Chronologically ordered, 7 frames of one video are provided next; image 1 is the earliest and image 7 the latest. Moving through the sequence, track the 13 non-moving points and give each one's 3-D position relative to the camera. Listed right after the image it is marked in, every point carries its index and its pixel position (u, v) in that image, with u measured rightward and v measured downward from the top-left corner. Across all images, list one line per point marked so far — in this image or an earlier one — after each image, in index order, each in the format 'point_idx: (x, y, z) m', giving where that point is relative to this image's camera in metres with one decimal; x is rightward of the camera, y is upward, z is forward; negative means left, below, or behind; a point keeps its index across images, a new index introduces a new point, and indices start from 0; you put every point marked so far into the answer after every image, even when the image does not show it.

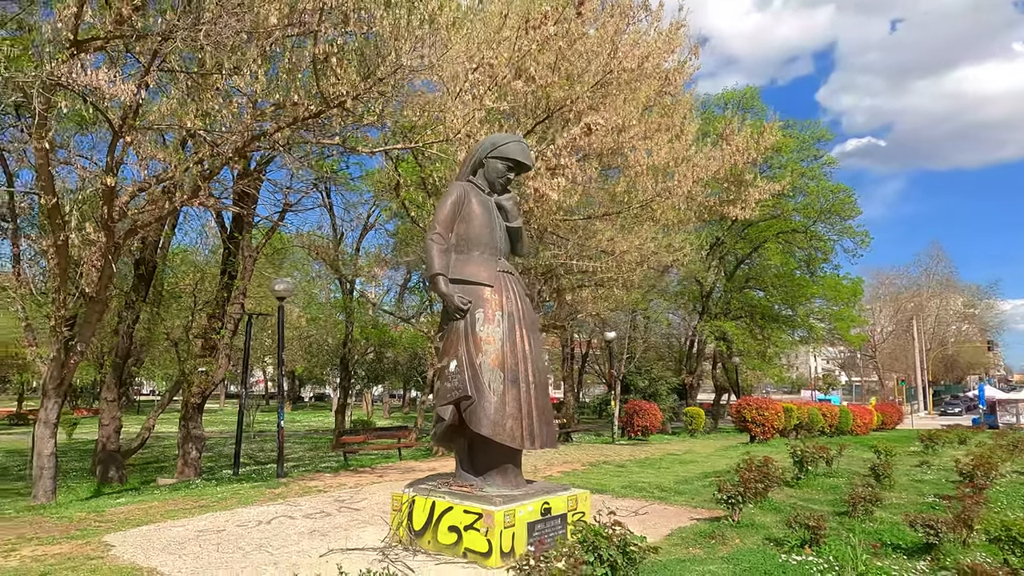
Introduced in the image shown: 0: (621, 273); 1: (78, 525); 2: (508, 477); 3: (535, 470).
0: (+2.6, +0.4, +16.0) m
1: (-5.9, -3.2, +8.9) m
2: (0.0, -2.1, +7.4) m
3: (+0.5, -3.8, +14.0) m
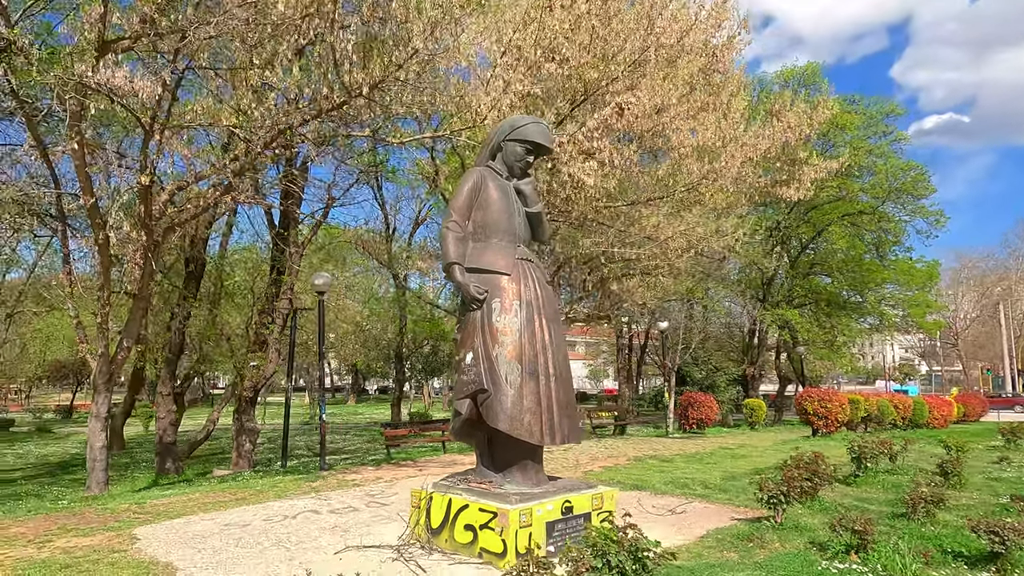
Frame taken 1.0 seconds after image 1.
0: (+3.6, +0.6, +15.4) m
1: (-5.5, -3.2, +9.1) m
2: (+0.2, -2.0, +7.1) m
3: (+1.4, -3.6, +13.6) m
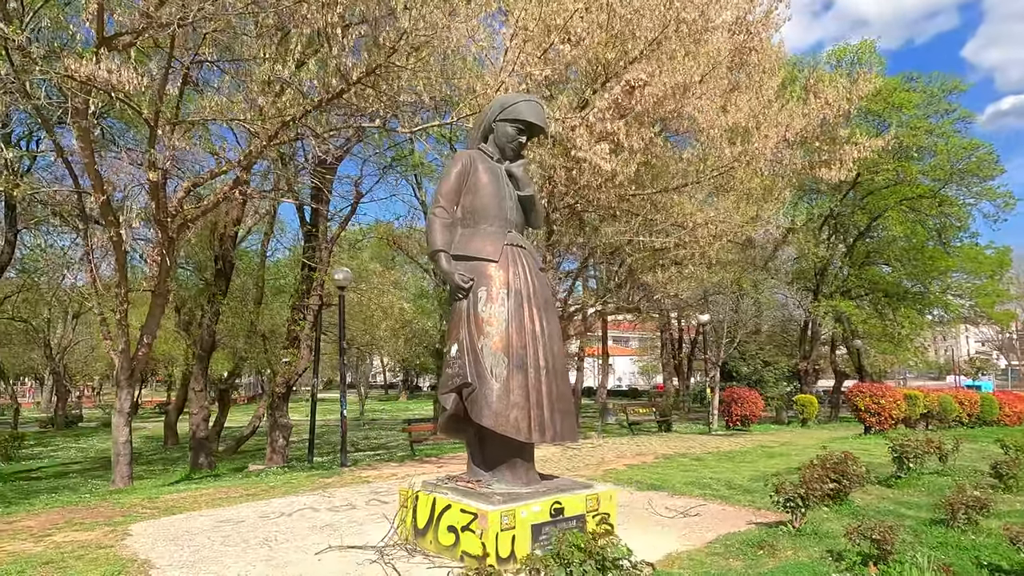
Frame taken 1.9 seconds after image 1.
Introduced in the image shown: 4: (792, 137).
0: (+4.1, +0.9, +14.7) m
1: (-5.4, -3.1, +9.2) m
2: (+0.1, -1.9, +6.6) m
3: (+1.8, -3.4, +13.1) m
4: (+6.1, +3.3, +14.5) m
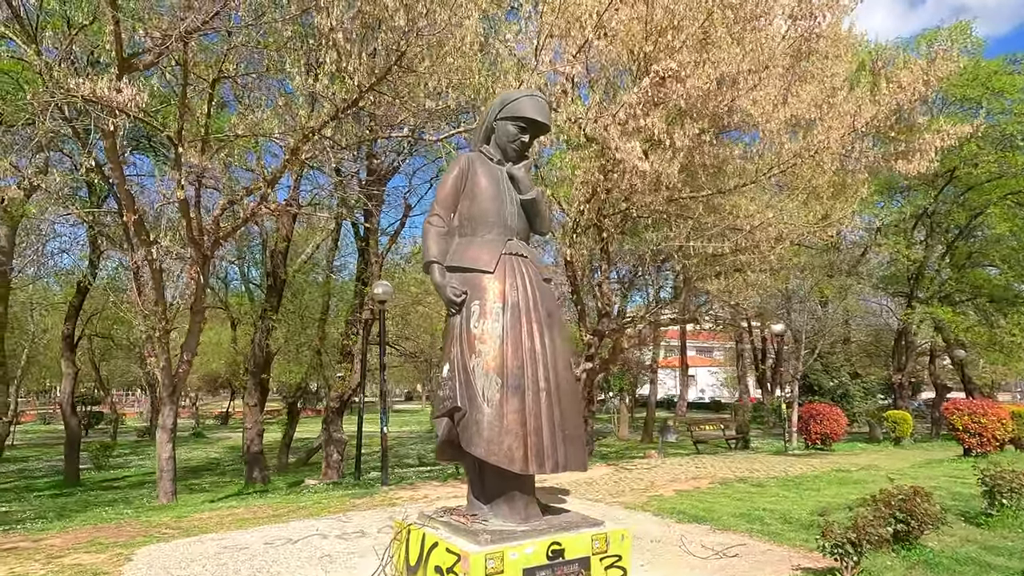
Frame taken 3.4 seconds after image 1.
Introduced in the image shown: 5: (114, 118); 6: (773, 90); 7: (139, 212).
0: (+5.0, +0.7, +13.5) m
1: (-5.0, -3.4, +9.1) m
2: (0.0, -2.0, +6.0) m
3: (+2.6, -3.6, +12.1) m
4: (+6.9, +3.2, +13.1) m
5: (-5.7, +2.4, +9.4) m
6: (+4.9, +3.8, +12.5) m
7: (-6.0, +1.2, +10.7) m
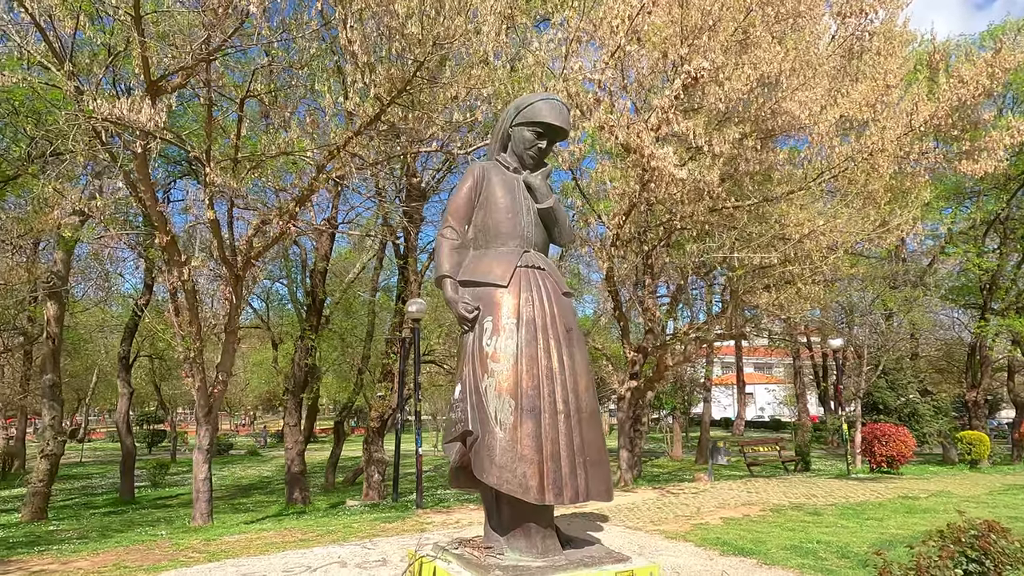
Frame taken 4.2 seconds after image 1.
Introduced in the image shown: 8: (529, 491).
0: (+5.7, +0.5, +12.7) m
1: (-4.6, -3.6, +9.0) m
2: (+0.2, -2.1, +5.5) m
3: (+3.2, -3.9, +11.4) m
4: (+7.6, +3.0, +12.2) m
5: (-5.3, +2.1, +9.5) m
6: (+5.4, +3.5, +11.8) m
7: (-5.6, +0.9, +10.8) m
8: (+0.2, -1.6, +5.3) m
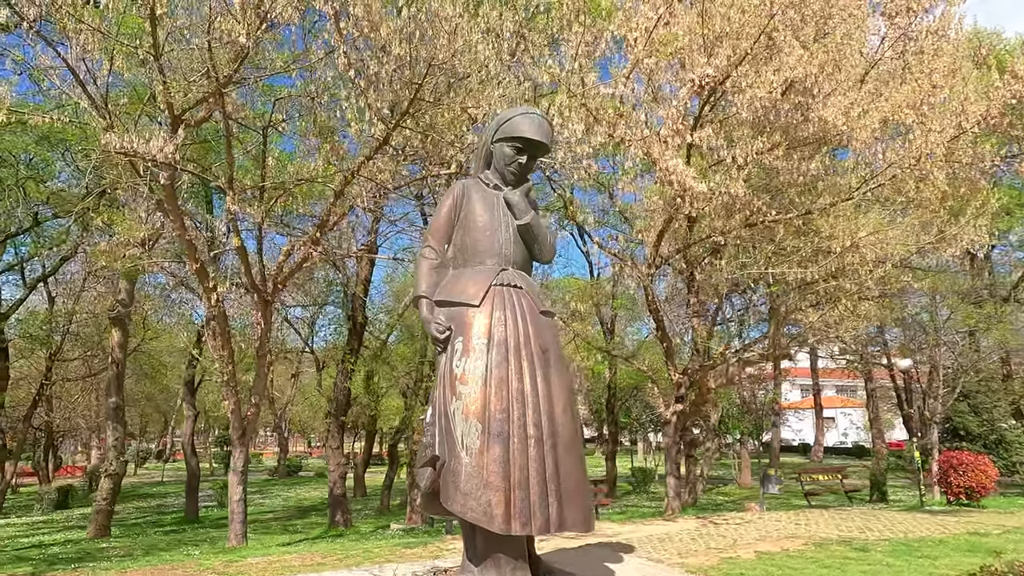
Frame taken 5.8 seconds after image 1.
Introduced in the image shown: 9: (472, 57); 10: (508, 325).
0: (+6.2, +0.2, +11.9) m
1: (-4.4, -4.0, +9.2) m
2: (-0.1, -2.2, +5.2) m
3: (+3.6, -4.1, +10.7) m
4: (+7.9, +2.7, +11.3) m
5: (-5.1, +1.7, +9.9) m
6: (+5.8, +3.3, +11.1) m
7: (-5.2, +0.5, +11.2) m
8: (-0.1, -1.8, +5.1) m
9: (-0.5, +3.6, +10.2) m
10: (0.0, -0.3, +5.6) m
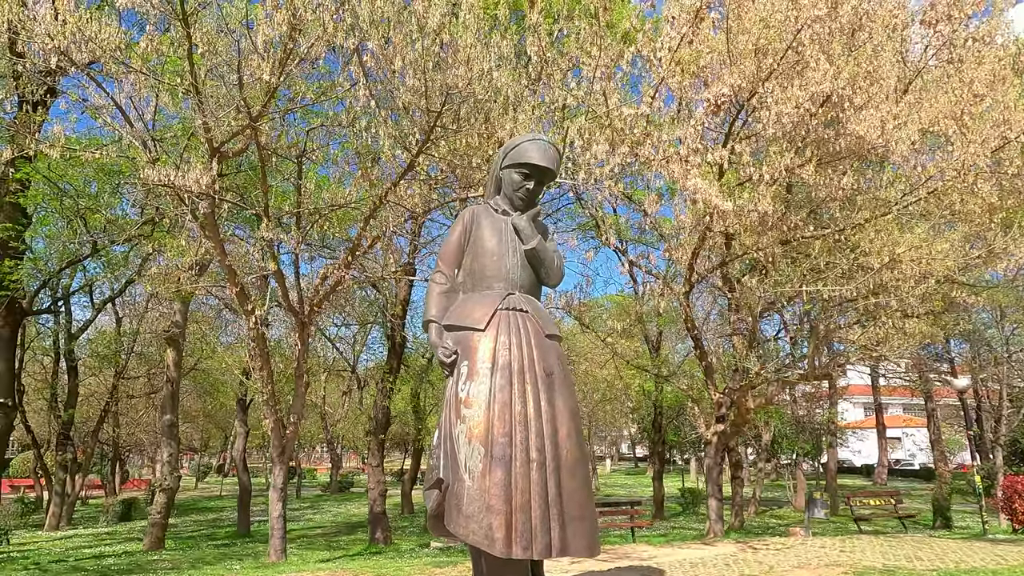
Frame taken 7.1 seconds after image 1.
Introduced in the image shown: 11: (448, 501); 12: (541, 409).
0: (+6.7, -0.1, +11.5) m
1: (-4.0, -4.3, +9.5) m
2: (0.0, -2.4, +5.3) m
3: (+4.1, -4.4, +10.4) m
4: (+8.4, +2.5, +10.8) m
5: (-4.8, +1.4, +10.4) m
6: (+6.2, +3.0, +10.8) m
7: (-4.8, +0.1, +11.7) m
8: (-0.1, -2.0, +5.1) m
9: (-0.2, +3.2, +10.4) m
10: (0.0, -0.5, +5.7) m
11: (-0.5, -1.7, +5.4) m
12: (+0.3, -1.0, +5.5) m
